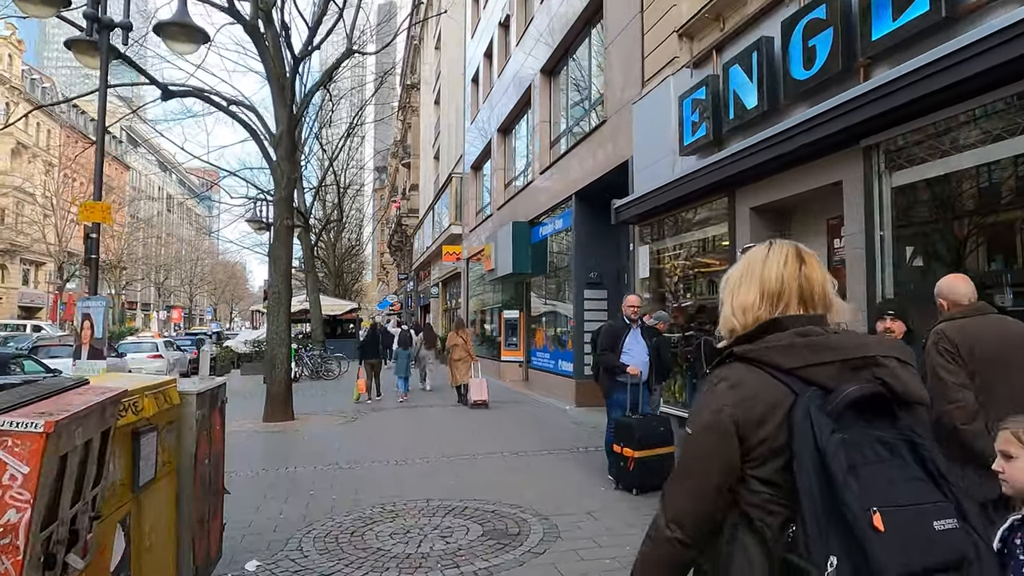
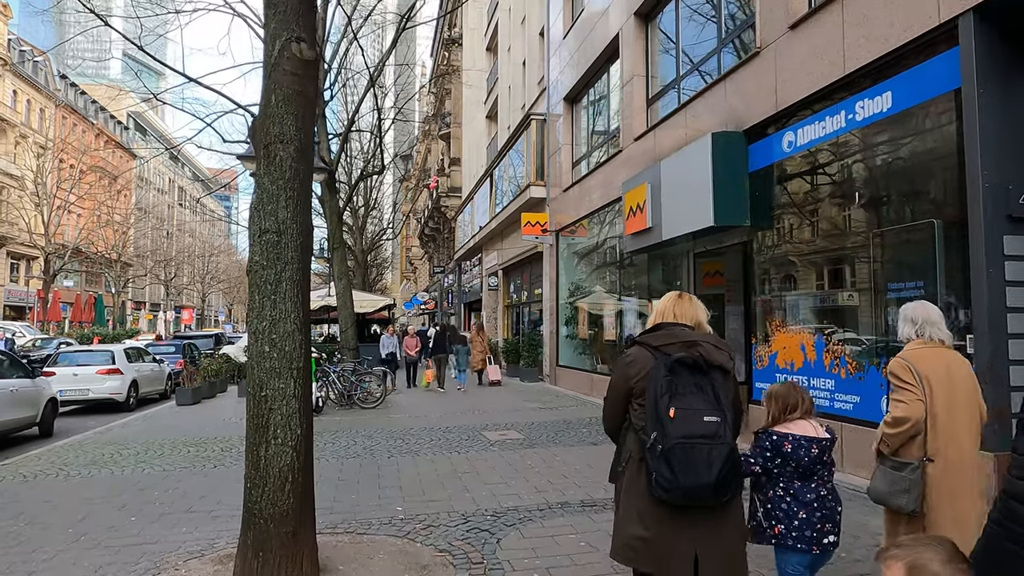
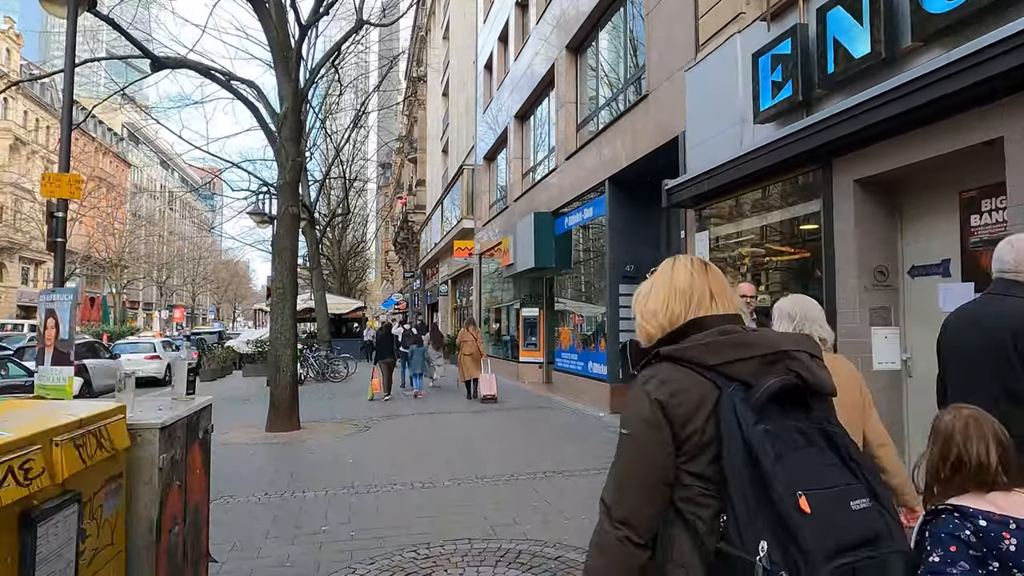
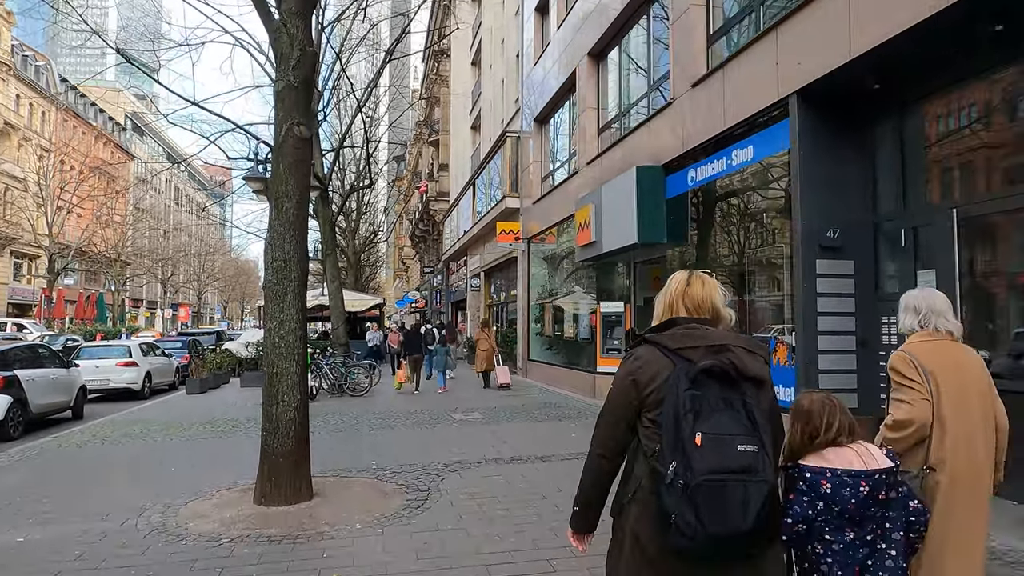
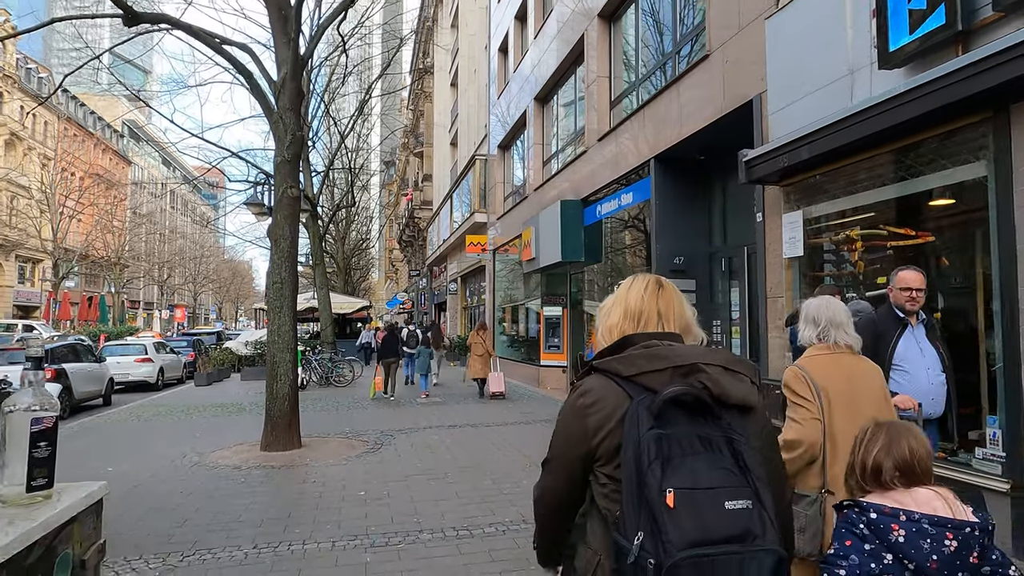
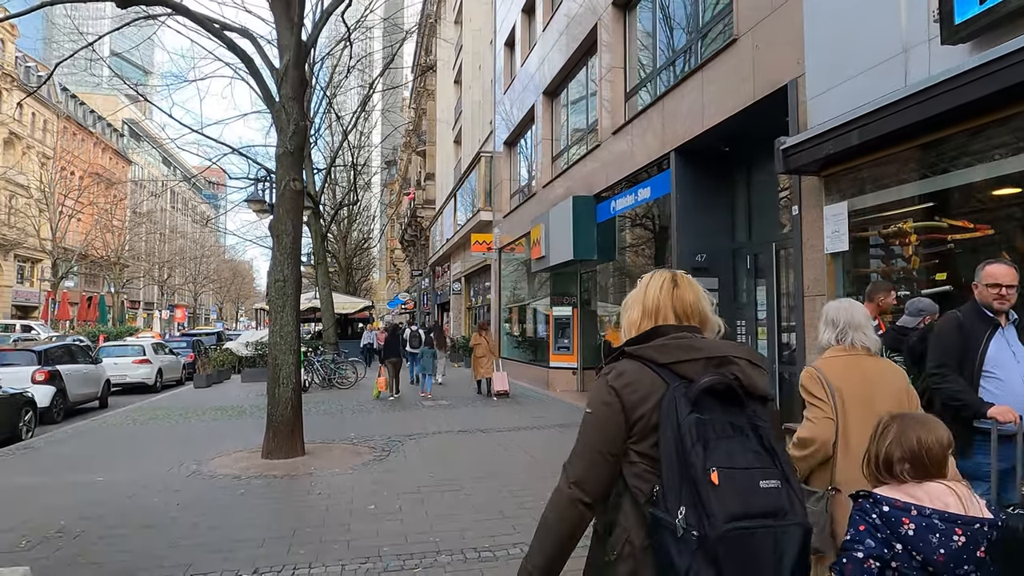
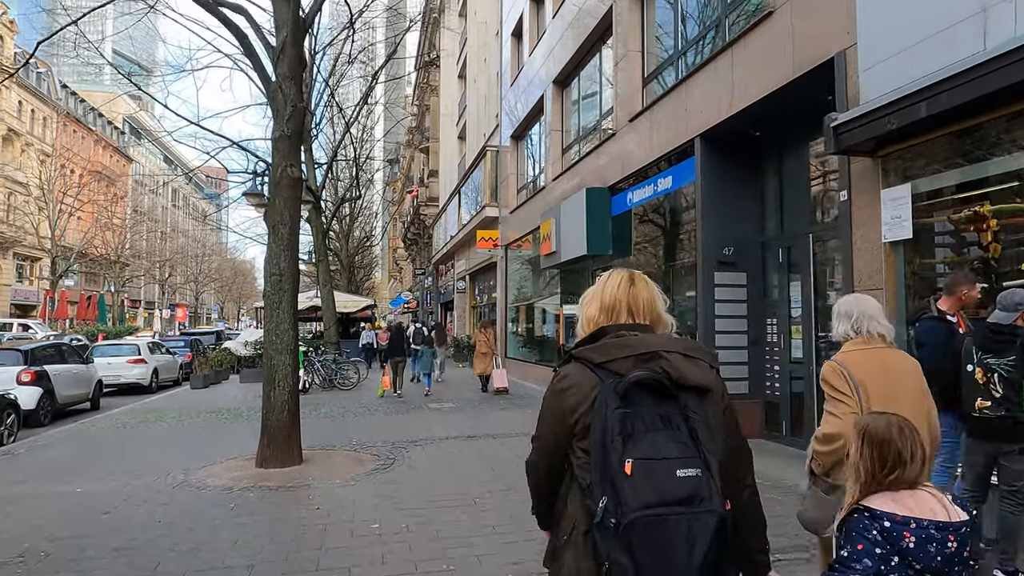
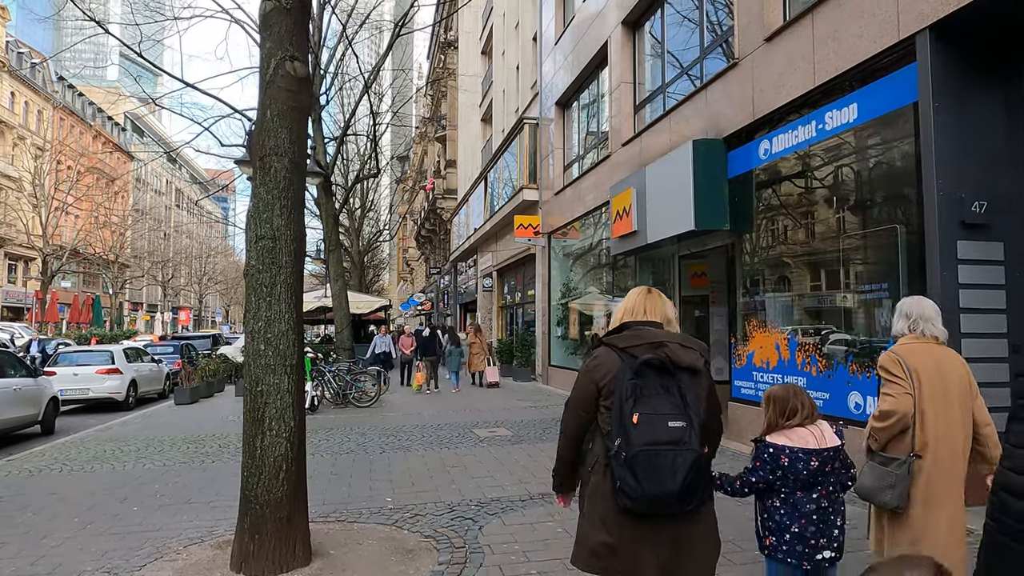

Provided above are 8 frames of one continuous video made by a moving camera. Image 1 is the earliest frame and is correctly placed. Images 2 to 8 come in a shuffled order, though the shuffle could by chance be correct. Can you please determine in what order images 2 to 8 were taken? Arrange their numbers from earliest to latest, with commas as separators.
3, 5, 6, 7, 4, 8, 2
